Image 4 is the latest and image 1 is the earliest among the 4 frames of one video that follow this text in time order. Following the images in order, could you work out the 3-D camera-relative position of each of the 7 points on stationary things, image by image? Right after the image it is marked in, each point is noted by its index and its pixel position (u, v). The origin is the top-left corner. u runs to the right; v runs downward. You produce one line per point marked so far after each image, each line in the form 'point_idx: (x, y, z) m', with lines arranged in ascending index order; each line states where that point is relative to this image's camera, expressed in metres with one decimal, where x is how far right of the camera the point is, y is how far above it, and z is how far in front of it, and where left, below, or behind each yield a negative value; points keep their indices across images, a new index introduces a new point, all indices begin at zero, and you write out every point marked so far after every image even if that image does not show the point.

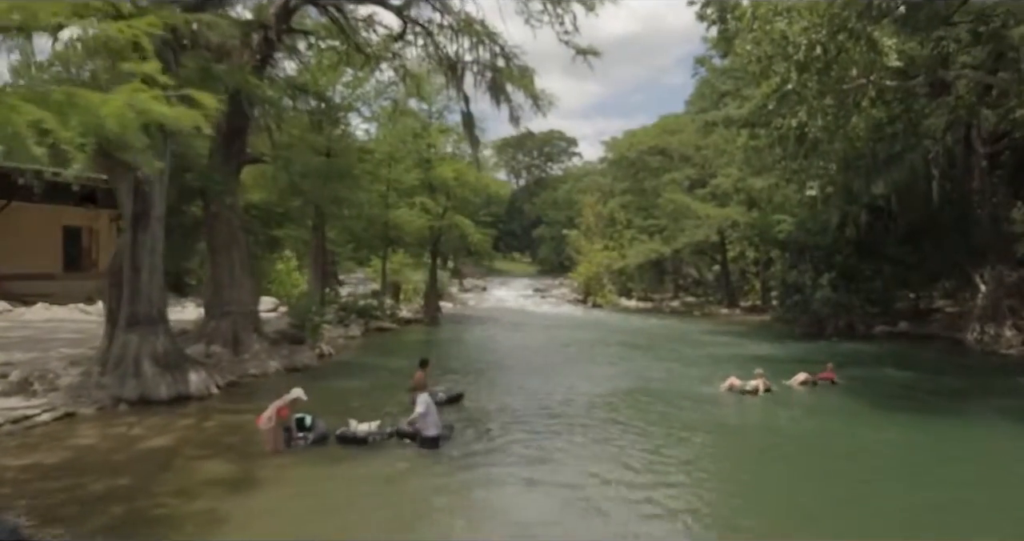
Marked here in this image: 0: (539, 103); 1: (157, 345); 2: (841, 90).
0: (+0.6, +3.7, +18.0) m
1: (-6.3, -1.4, +14.5) m
2: (+7.5, +4.1, +18.7) m
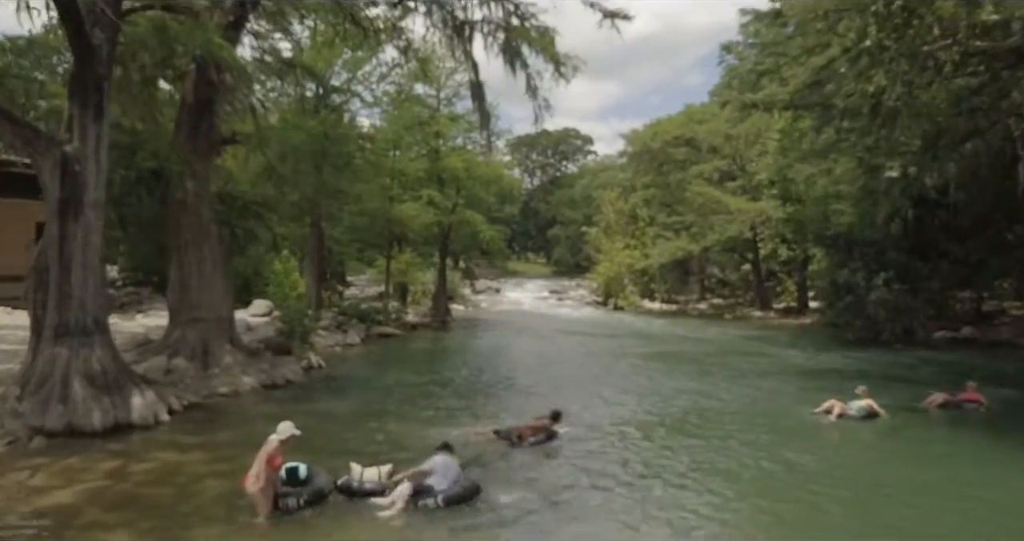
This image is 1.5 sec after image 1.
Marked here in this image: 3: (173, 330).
0: (+1.0, +3.7, +15.1) m
1: (-6.0, -1.3, +11.7) m
2: (+7.8, +4.2, +15.6) m
3: (-6.5, -1.2, +15.8) m
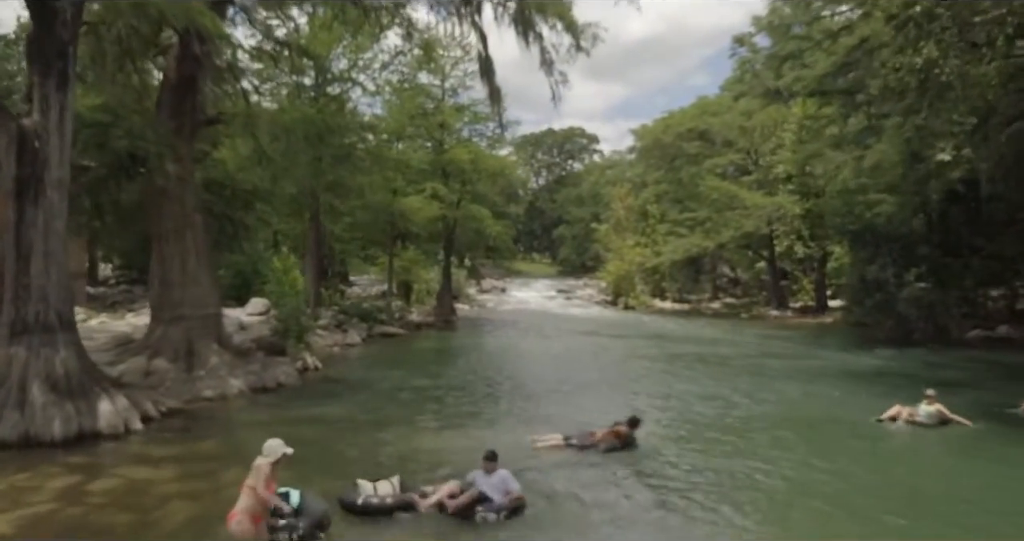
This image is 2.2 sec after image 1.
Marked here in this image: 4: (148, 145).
0: (+1.2, +3.8, +13.7) m
1: (-5.8, -1.2, +10.4) m
2: (+8.0, +4.3, +14.2) m
3: (-6.3, -1.0, +14.5) m
4: (-5.7, +2.0, +12.8) m
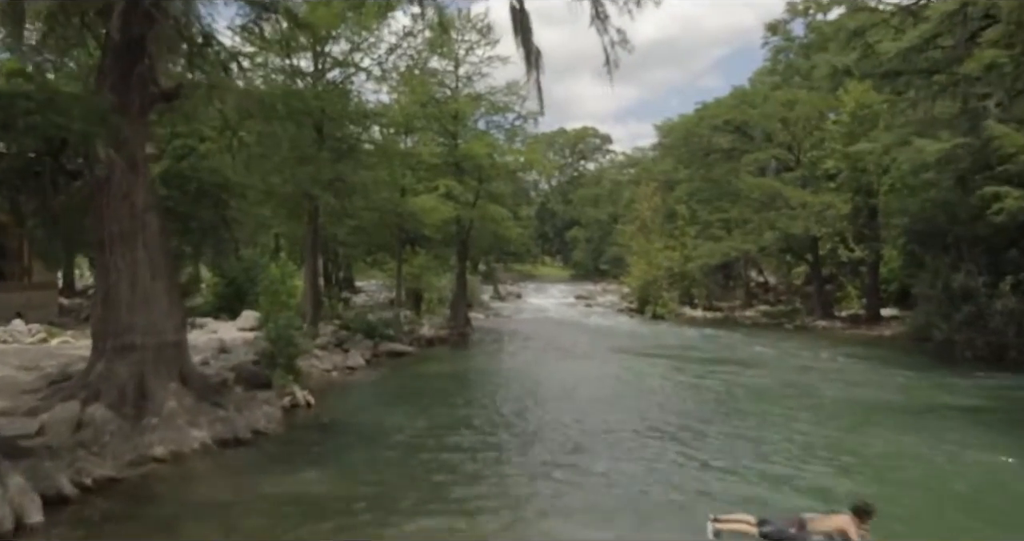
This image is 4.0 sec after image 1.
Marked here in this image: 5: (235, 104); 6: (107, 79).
0: (+1.8, +3.6, +10.4) m
1: (-5.2, -1.4, +7.1) m
2: (+8.6, +4.1, +10.8) m
3: (-5.7, -1.3, +11.2) m
4: (-5.1, +1.7, +9.6) m
5: (-4.0, +2.4, +11.9) m
6: (-5.5, +2.6, +11.1) m
